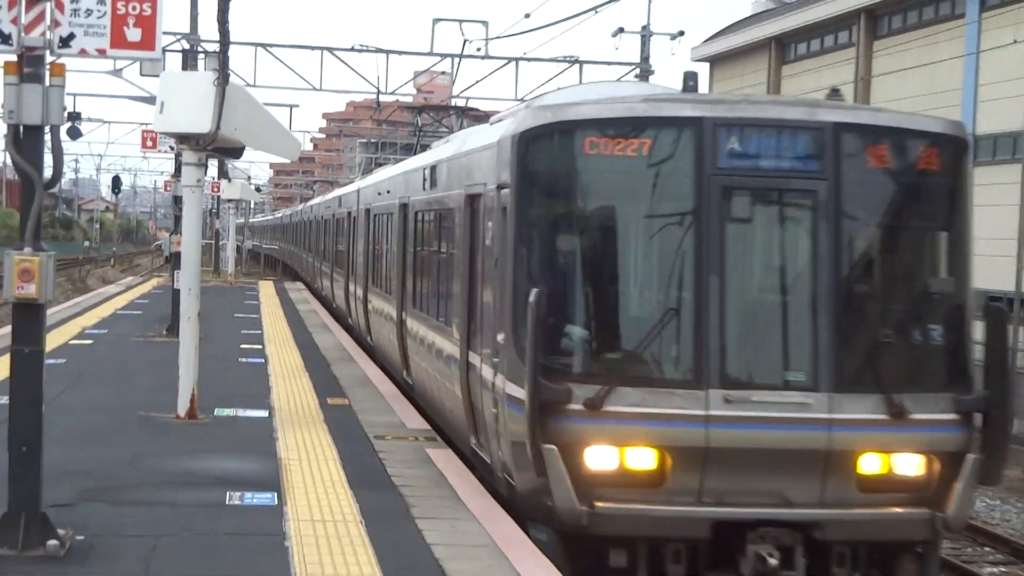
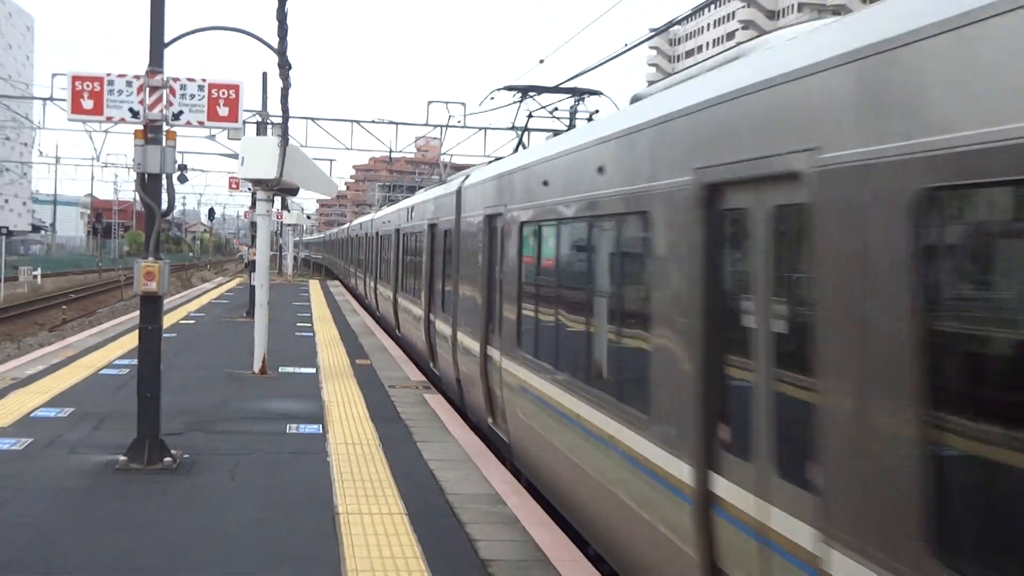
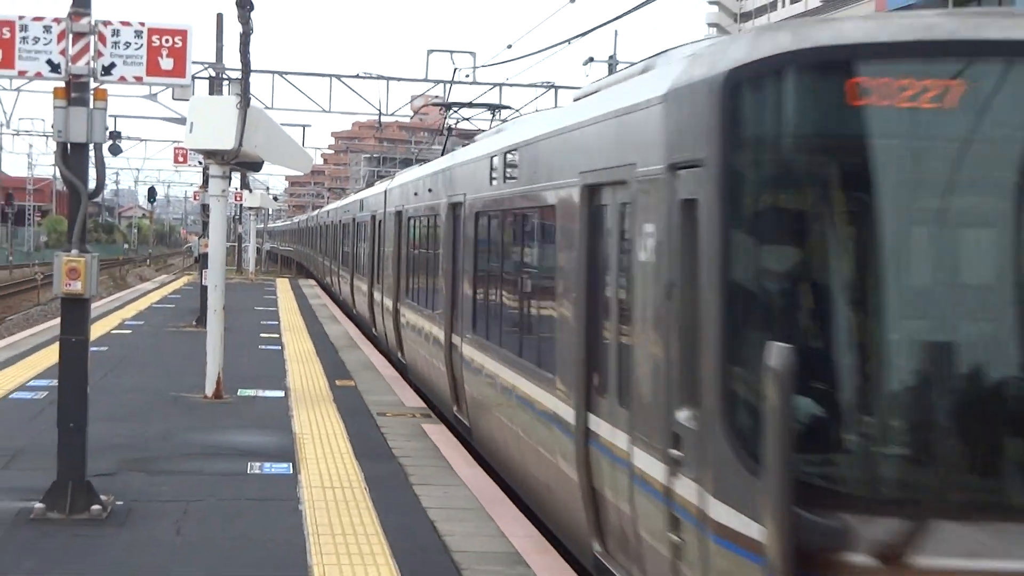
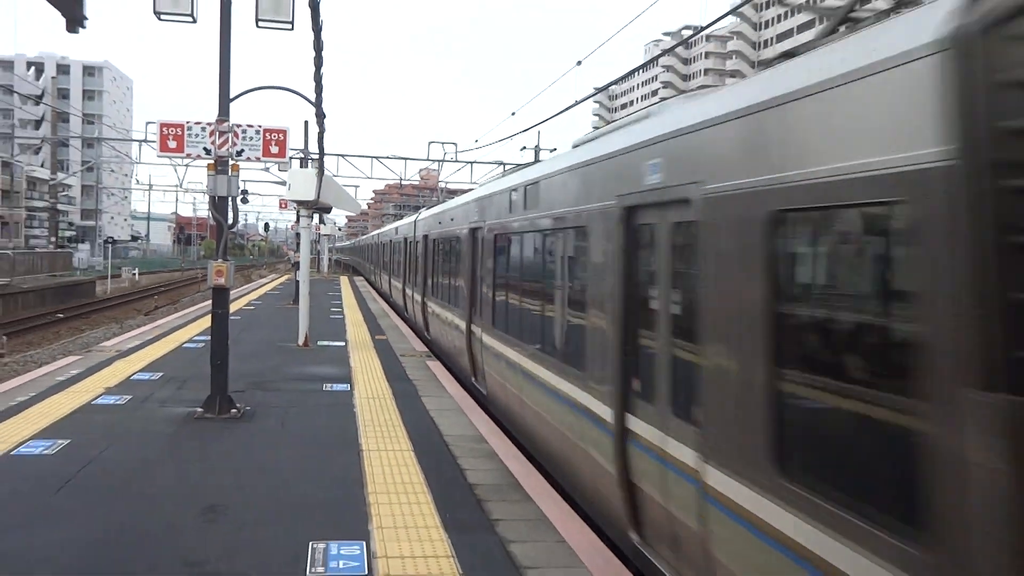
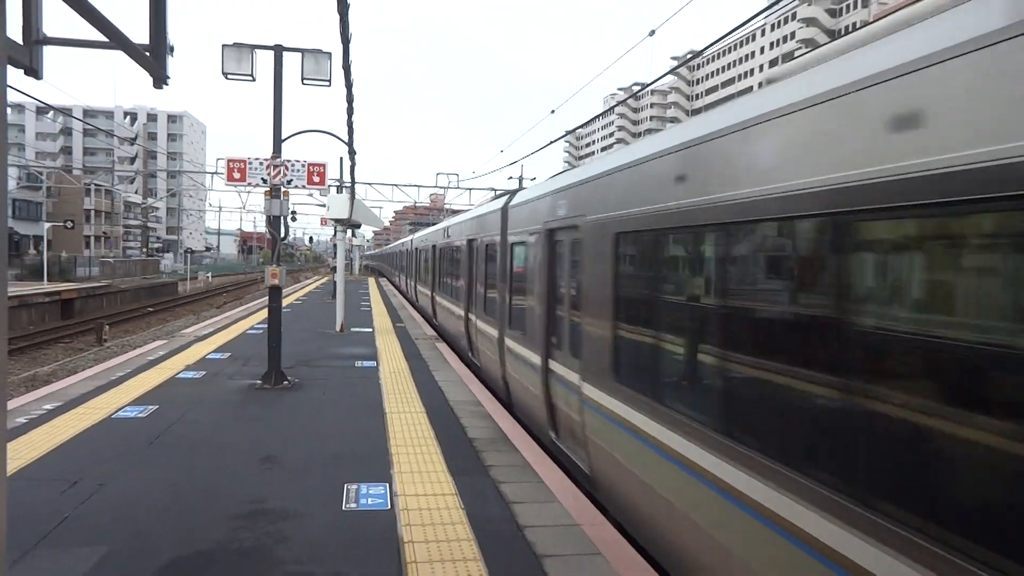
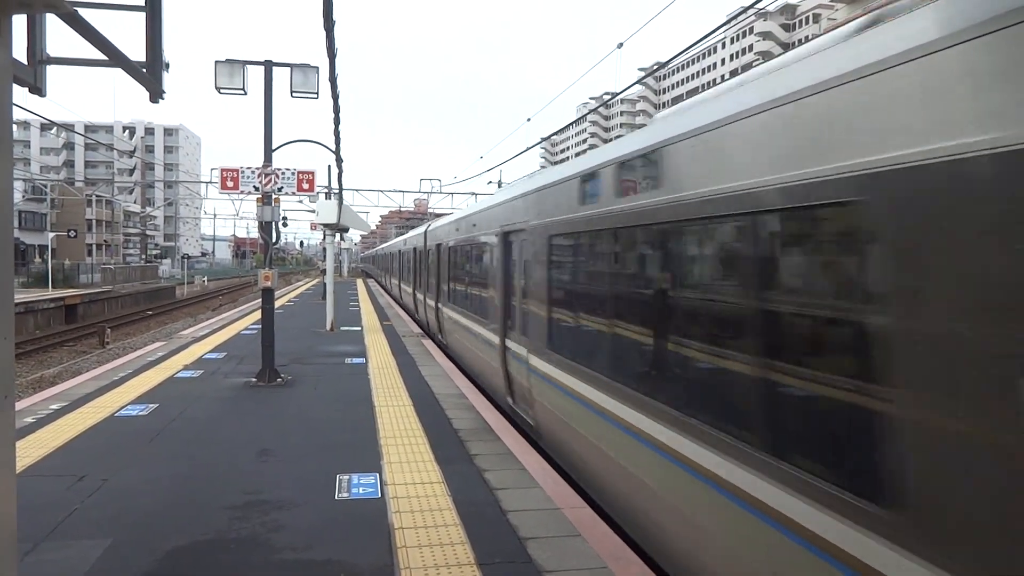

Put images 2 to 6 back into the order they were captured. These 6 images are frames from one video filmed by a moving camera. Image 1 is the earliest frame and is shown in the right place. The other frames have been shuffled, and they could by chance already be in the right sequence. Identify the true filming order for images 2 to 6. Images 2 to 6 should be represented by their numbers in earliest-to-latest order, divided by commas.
3, 2, 4, 5, 6
